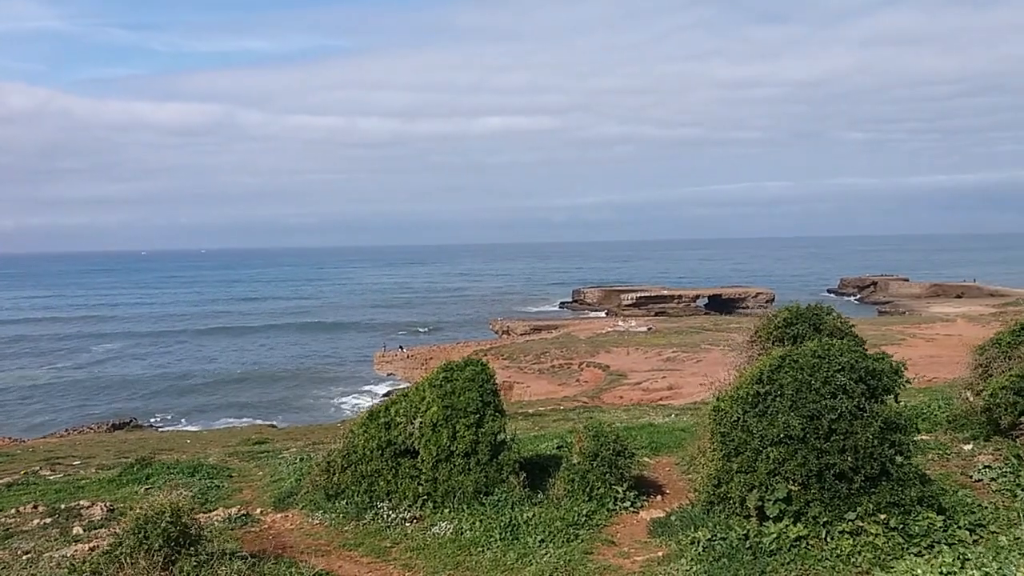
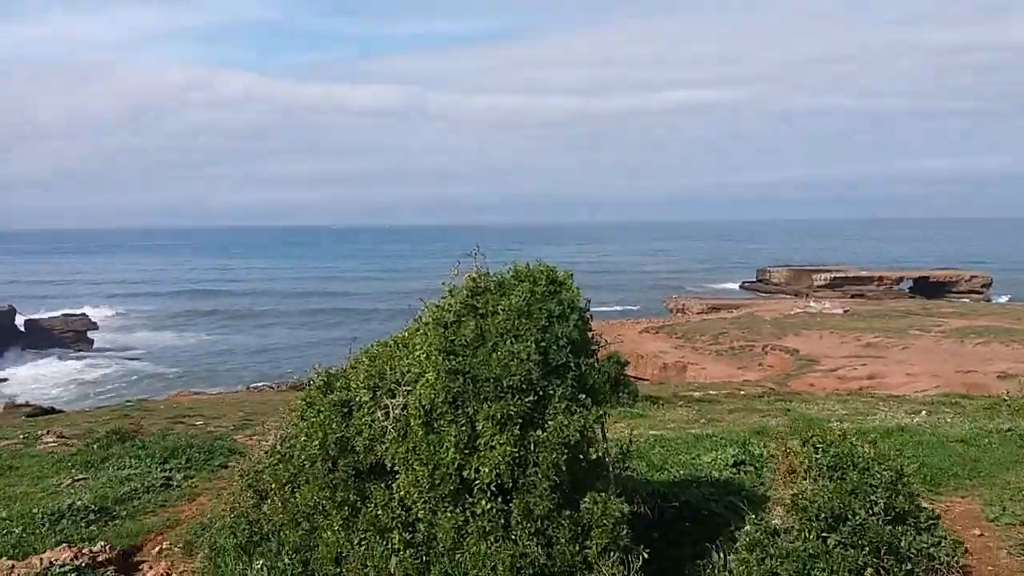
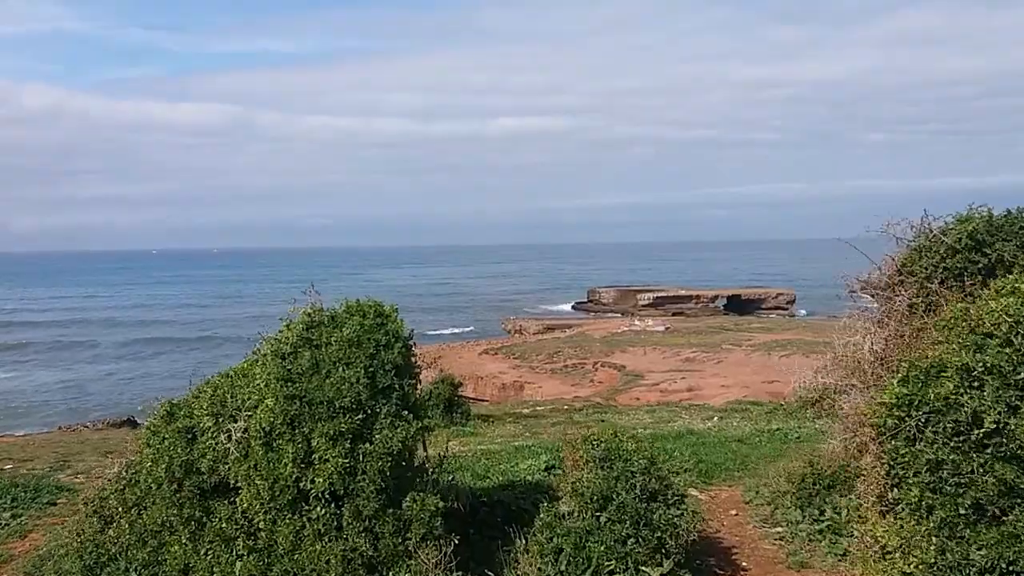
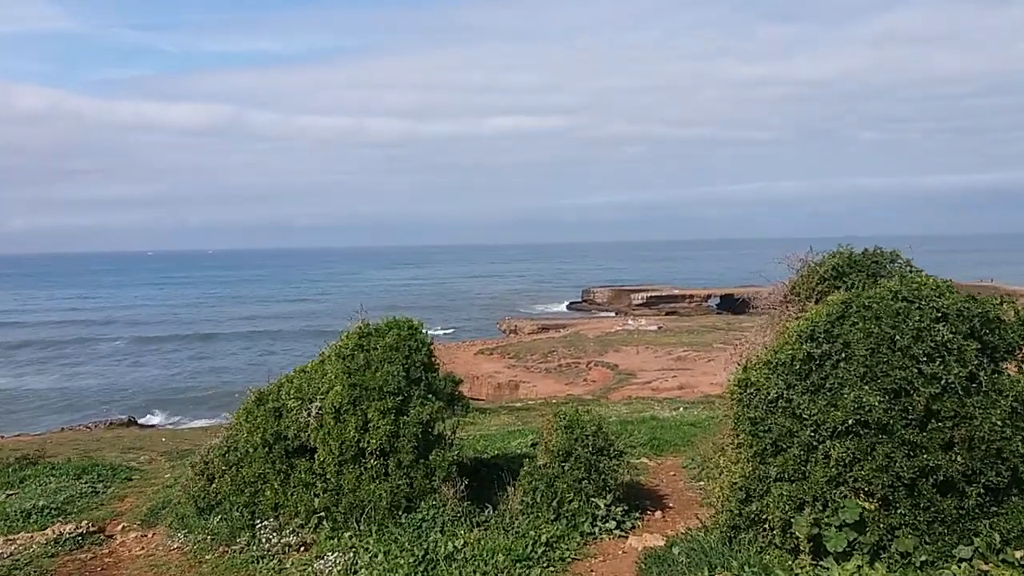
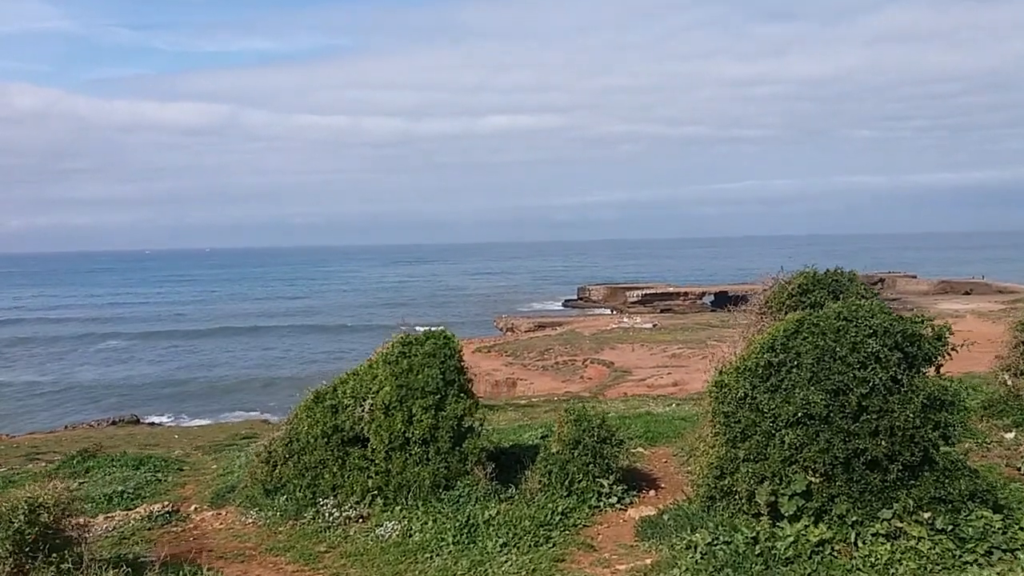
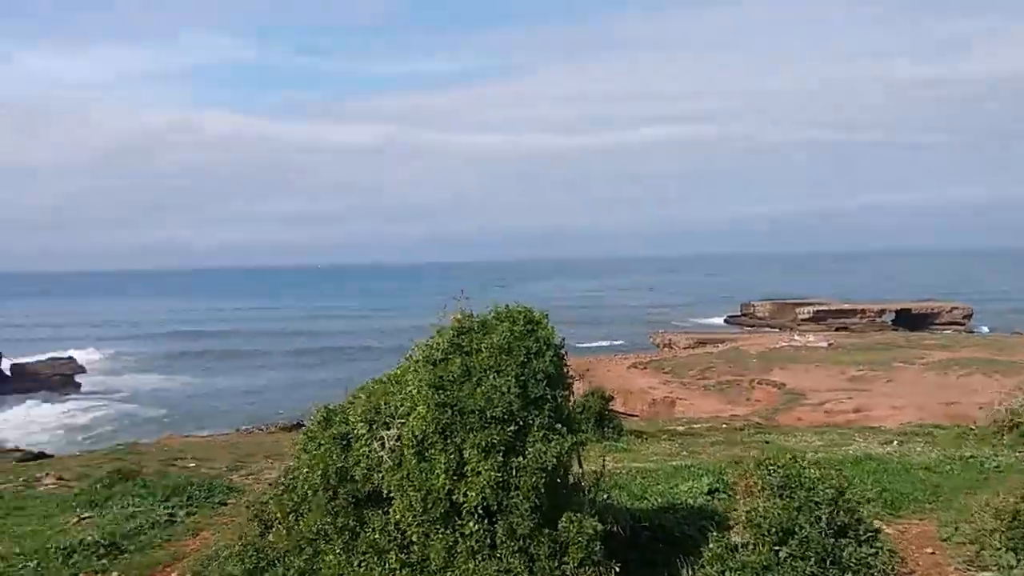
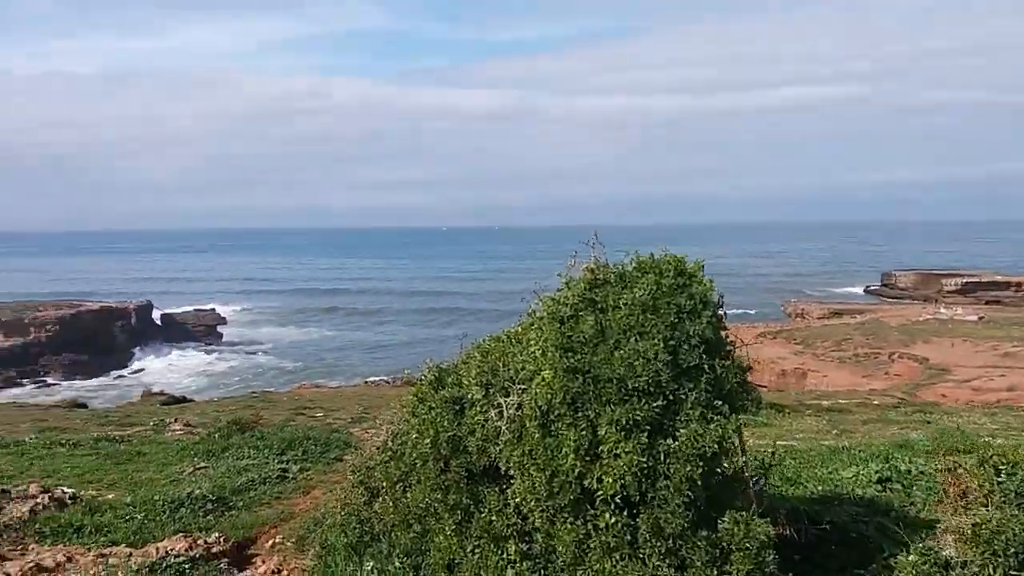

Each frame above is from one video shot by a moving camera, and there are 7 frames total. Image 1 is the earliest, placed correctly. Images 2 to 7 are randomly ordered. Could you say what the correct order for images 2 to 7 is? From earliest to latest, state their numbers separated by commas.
5, 4, 3, 6, 2, 7
